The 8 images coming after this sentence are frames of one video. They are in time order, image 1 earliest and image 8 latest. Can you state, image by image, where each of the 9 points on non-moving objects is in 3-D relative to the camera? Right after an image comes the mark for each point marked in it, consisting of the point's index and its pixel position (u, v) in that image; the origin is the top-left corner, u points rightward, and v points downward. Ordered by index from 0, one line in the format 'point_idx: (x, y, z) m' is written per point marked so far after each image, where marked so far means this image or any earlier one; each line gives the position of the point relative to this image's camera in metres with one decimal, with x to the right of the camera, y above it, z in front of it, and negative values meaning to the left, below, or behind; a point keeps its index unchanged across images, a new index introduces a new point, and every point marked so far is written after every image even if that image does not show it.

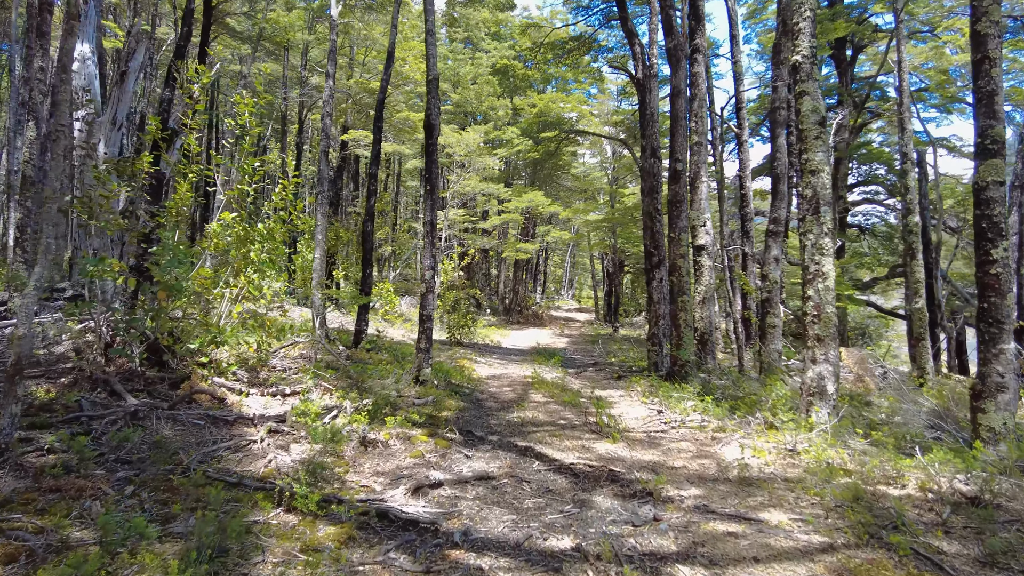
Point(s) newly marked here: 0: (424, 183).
0: (-0.9, +1.1, +7.0) m
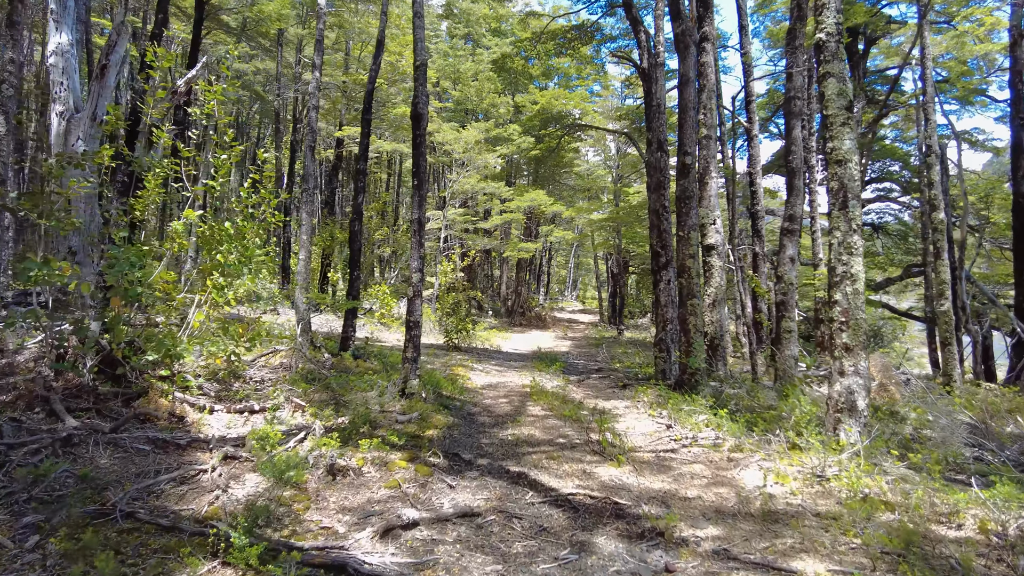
0: (-1.0, +1.1, +6.5) m
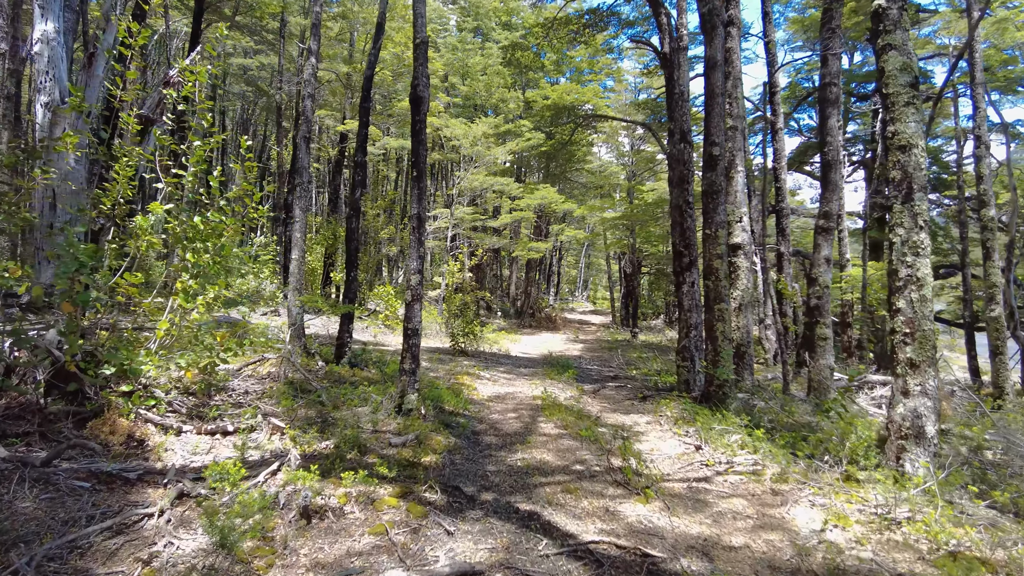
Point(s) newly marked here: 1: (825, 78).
0: (-0.9, +1.0, +5.8) m
1: (+3.9, +2.6, +8.3) m
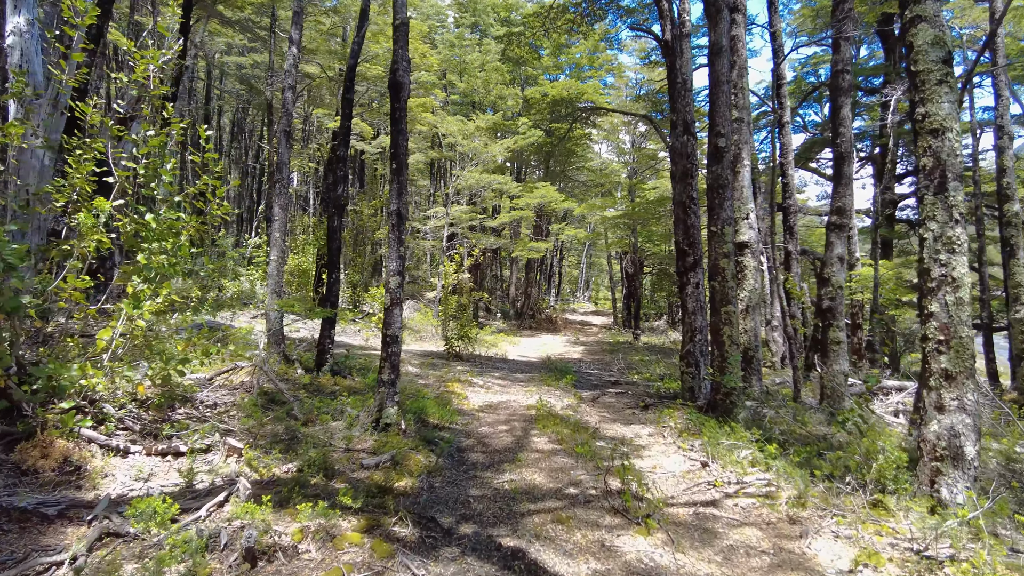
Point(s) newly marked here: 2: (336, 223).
0: (-1.0, +1.0, +5.3) m
1: (+3.8, +2.6, +7.8) m
2: (-2.0, +0.7, +7.4) m
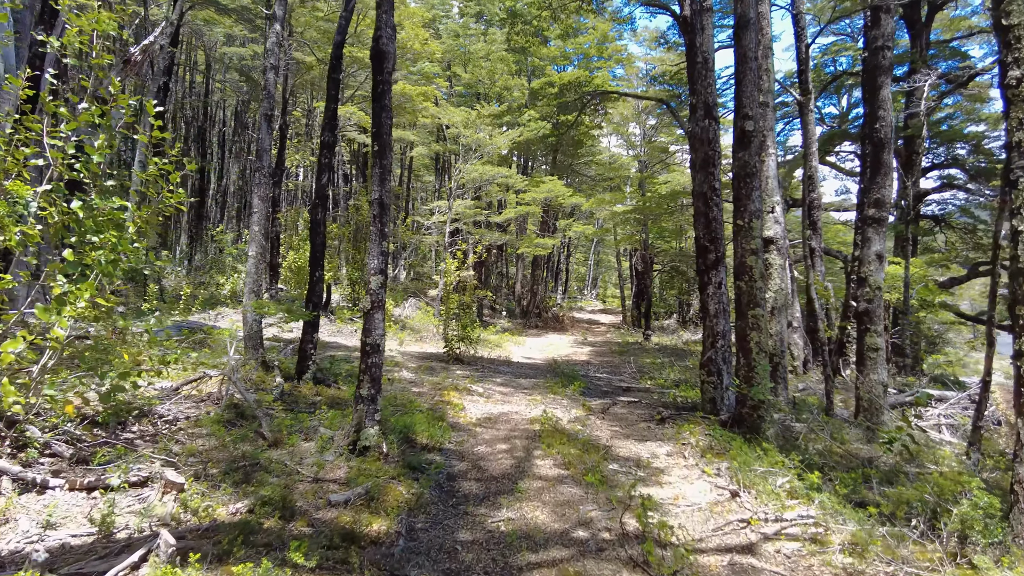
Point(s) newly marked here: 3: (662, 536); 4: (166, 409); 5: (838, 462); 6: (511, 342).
0: (-1.0, +1.0, +4.6) m
1: (+3.9, +2.6, +7.0) m
2: (-2.0, +0.7, +6.7) m
3: (+0.8, -1.3, +3.6) m
4: (-2.7, -0.9, +5.1) m
5: (+2.4, -1.3, +5.0) m
6: (0.0, -1.4, +16.5) m
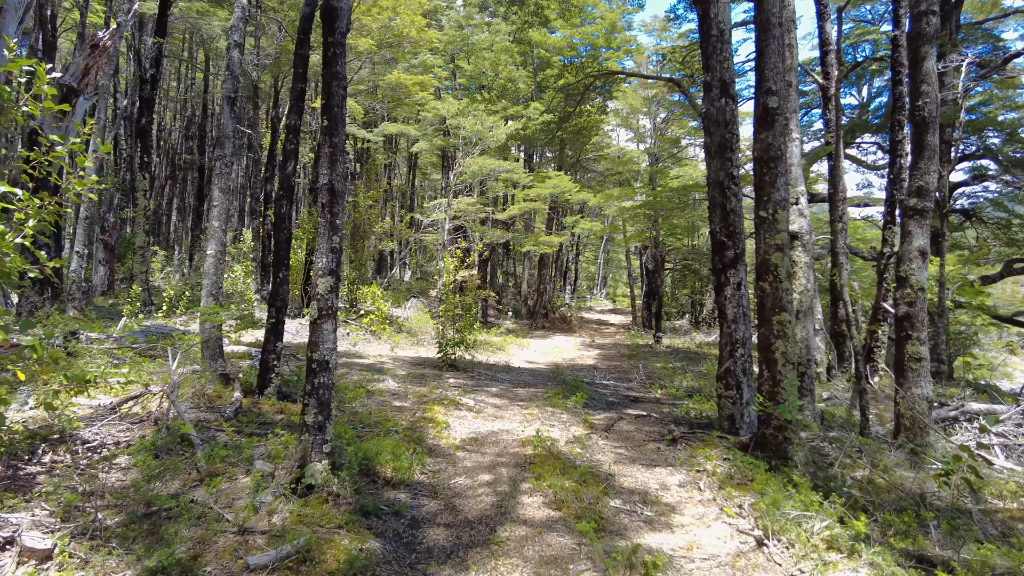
0: (-1.1, +1.0, +3.8) m
1: (+3.8, +2.6, +6.2) m
2: (-2.0, +0.7, +6.0) m
3: (+0.7, -1.3, +2.8) m
4: (-2.8, -1.0, +4.4) m
5: (+2.3, -1.3, +4.2) m
6: (+0.1, -1.3, +15.7) m
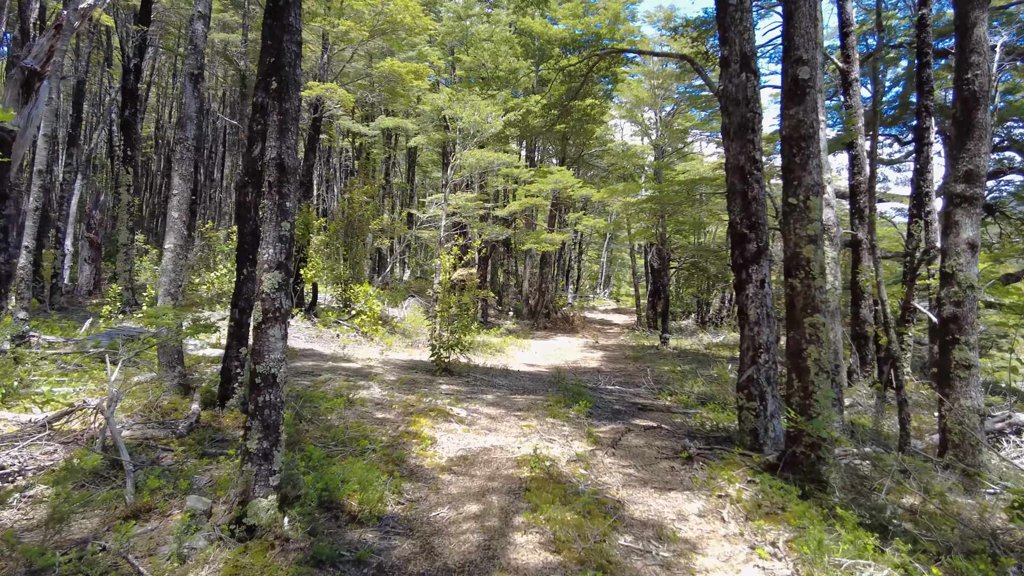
0: (-1.2, +1.0, +3.2) m
1: (+3.7, +2.6, +5.5) m
2: (-2.1, +0.7, +5.3) m
3: (+0.6, -1.3, +2.1) m
4: (-2.8, -0.9, +3.7) m
5: (+2.3, -1.3, +3.5) m
6: (+0.1, -1.3, +15.0) m
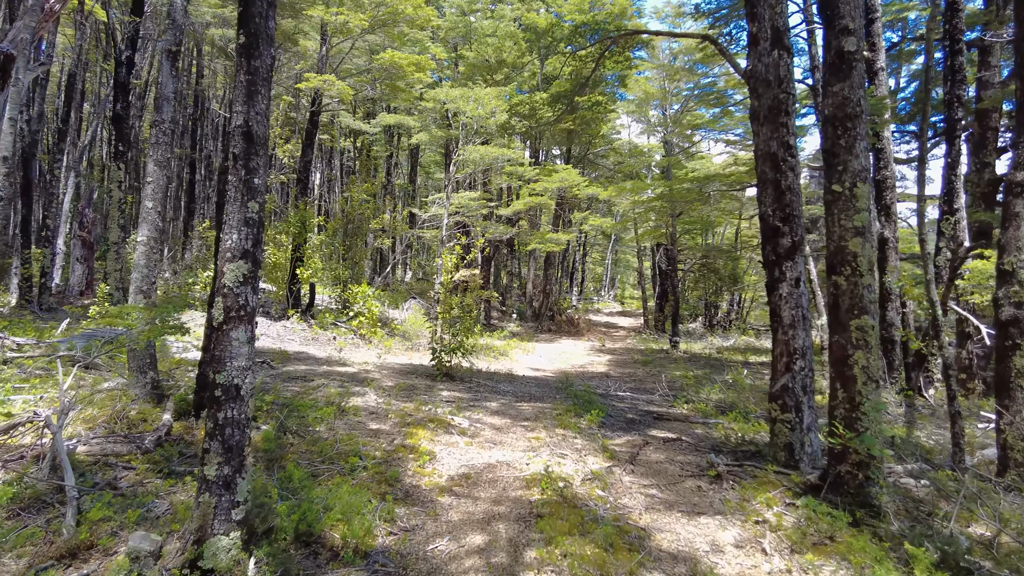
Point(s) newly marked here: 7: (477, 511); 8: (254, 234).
0: (-1.1, +1.0, +2.7) m
1: (+3.8, +2.6, +4.9) m
2: (-2.0, +0.7, +4.8) m
3: (+0.6, -1.3, +1.6) m
4: (-2.8, -0.9, +3.2) m
5: (+2.3, -1.3, +3.0) m
6: (+0.1, -1.4, +14.5) m
7: (-0.2, -1.2, +3.7) m
8: (-1.0, +0.2, +2.7) m
